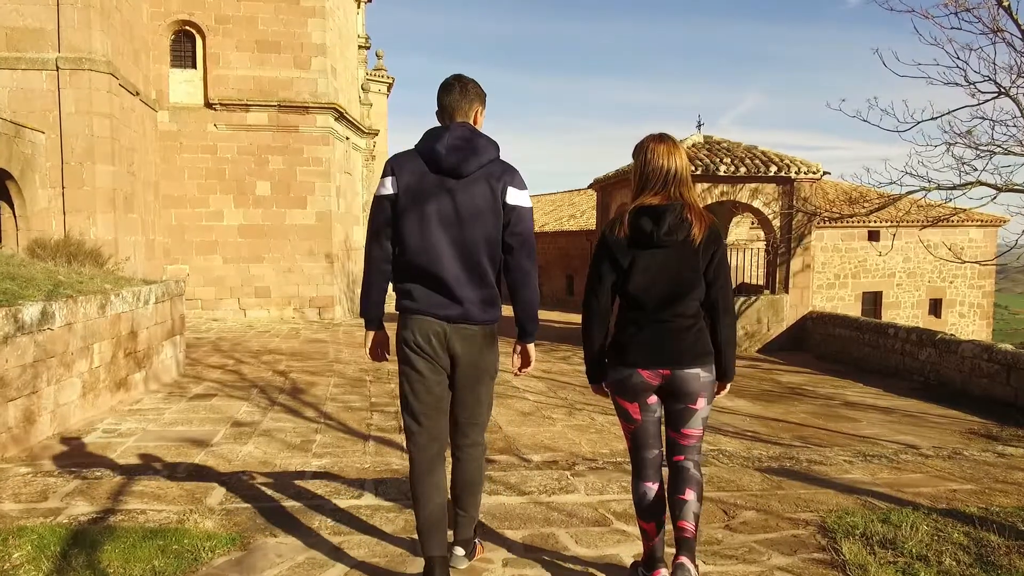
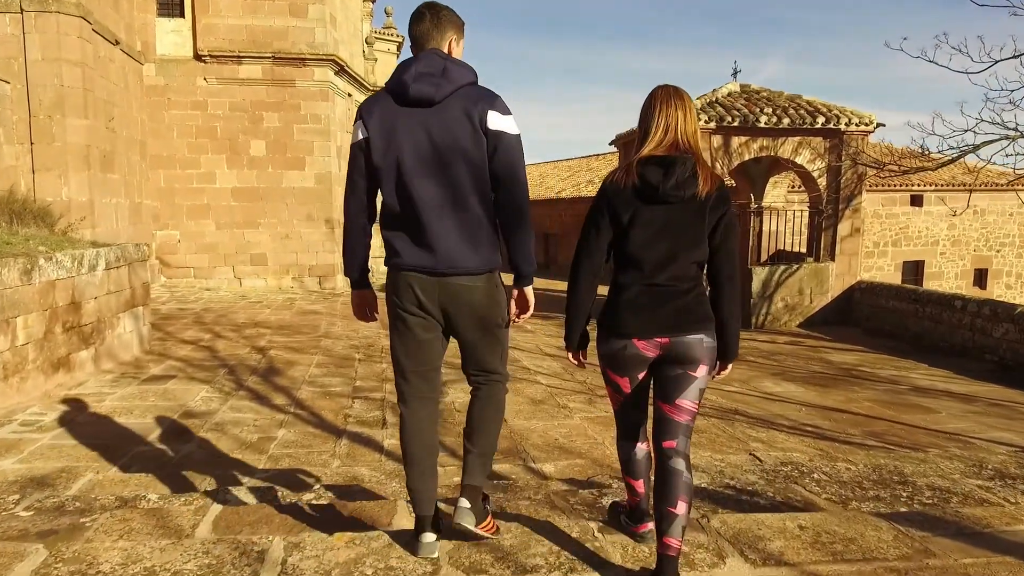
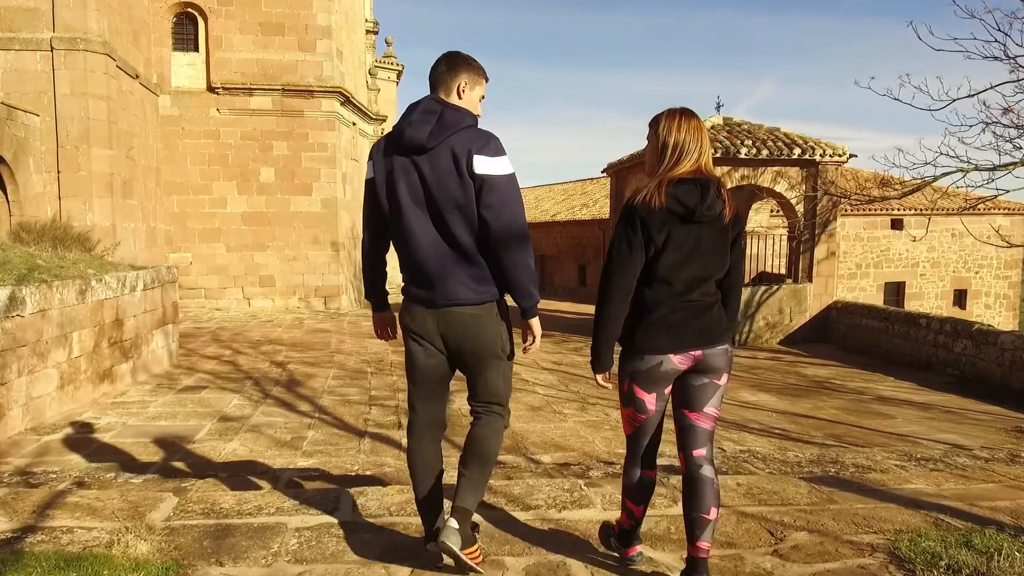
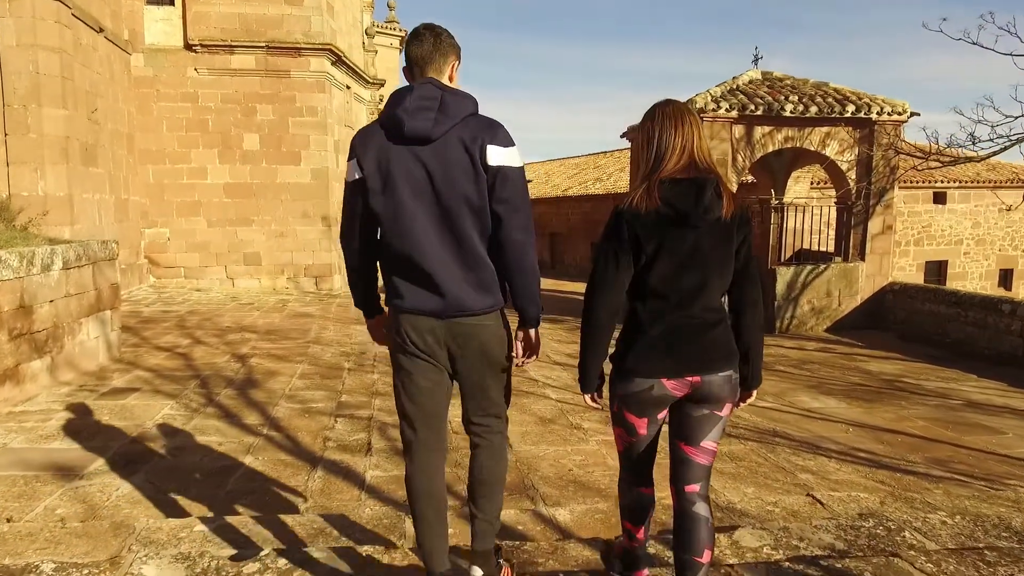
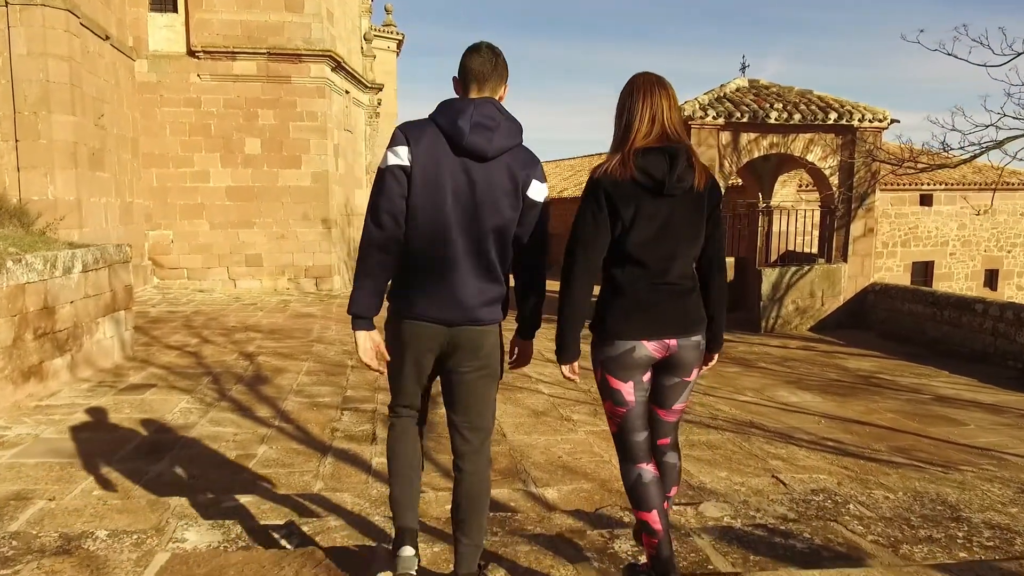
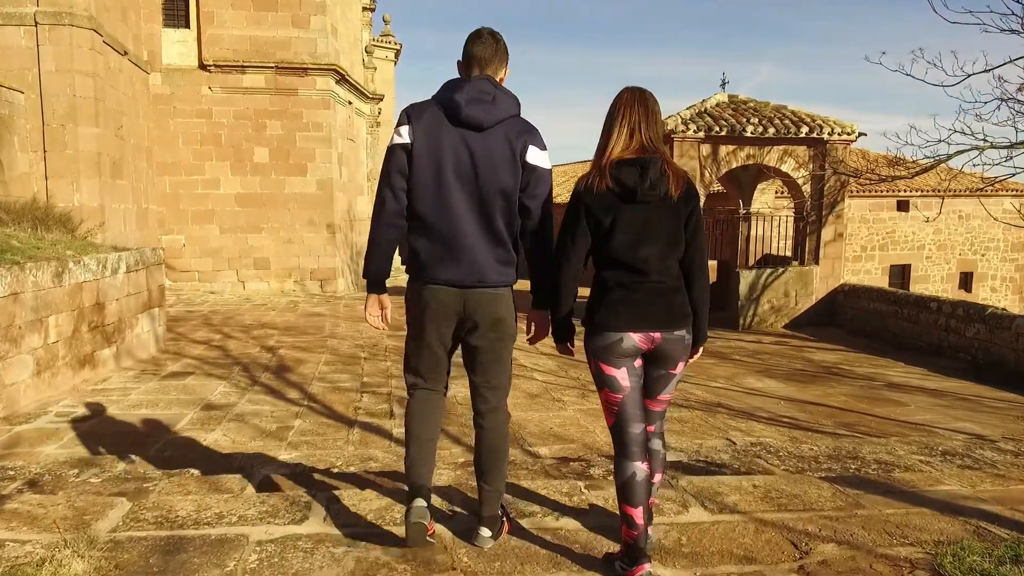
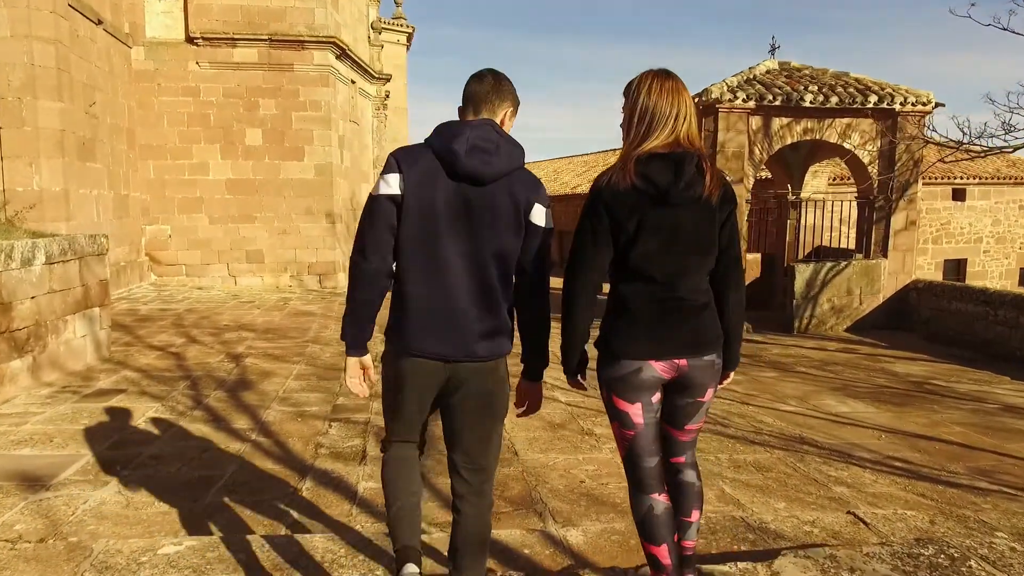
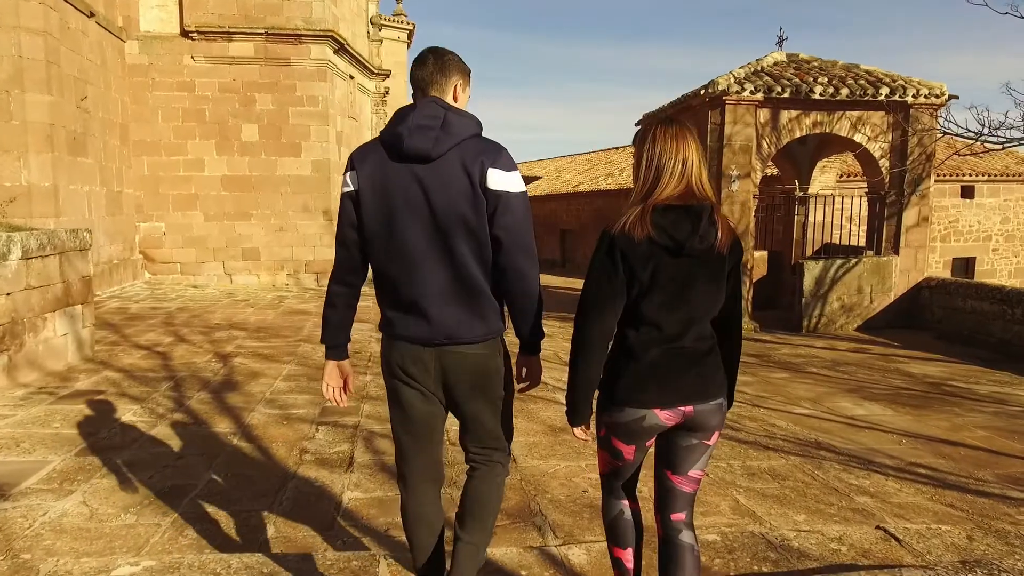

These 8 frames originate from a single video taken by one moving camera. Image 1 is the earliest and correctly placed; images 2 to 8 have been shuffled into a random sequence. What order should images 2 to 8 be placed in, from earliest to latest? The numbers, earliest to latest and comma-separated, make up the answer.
3, 6, 2, 5, 4, 7, 8
